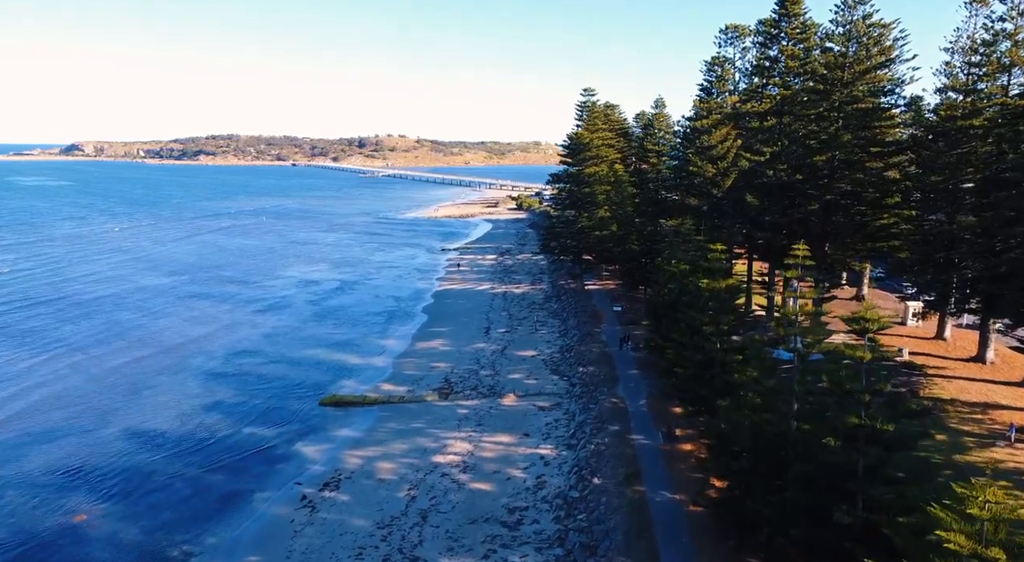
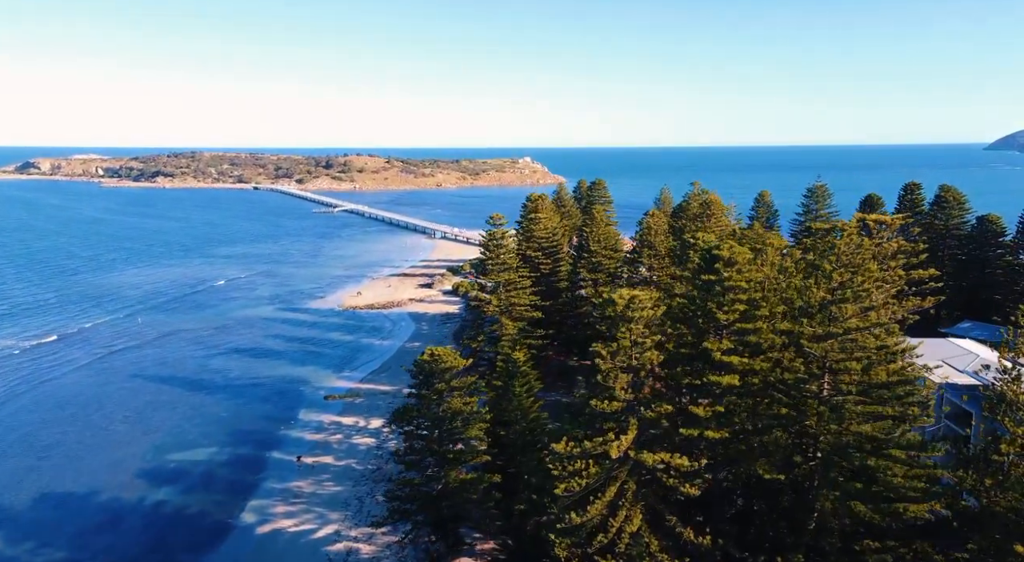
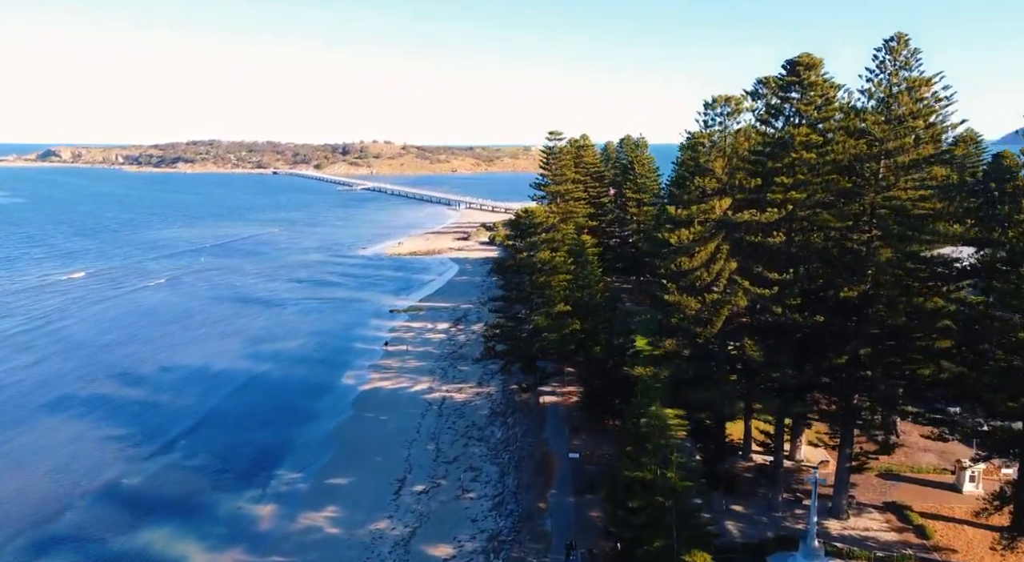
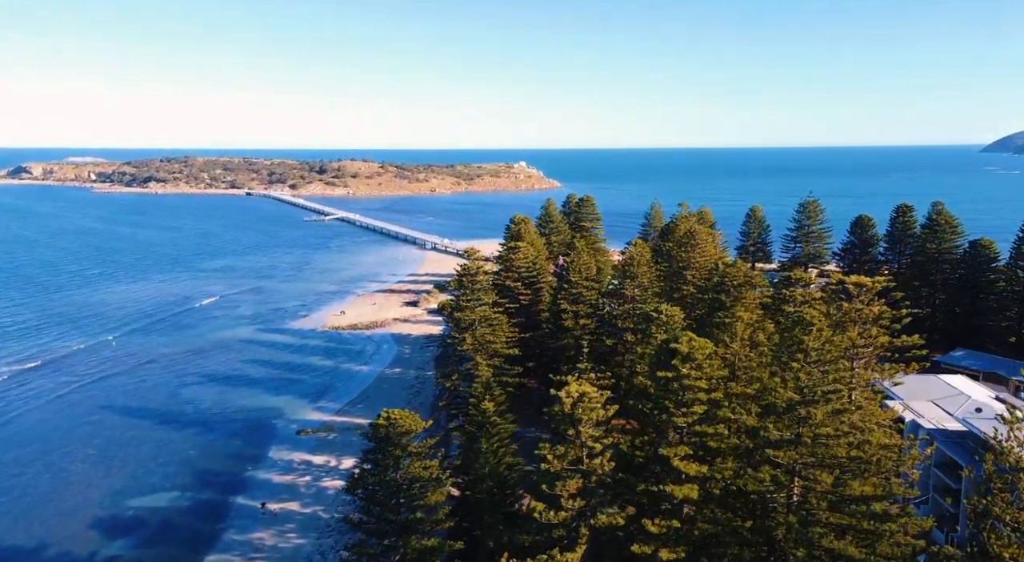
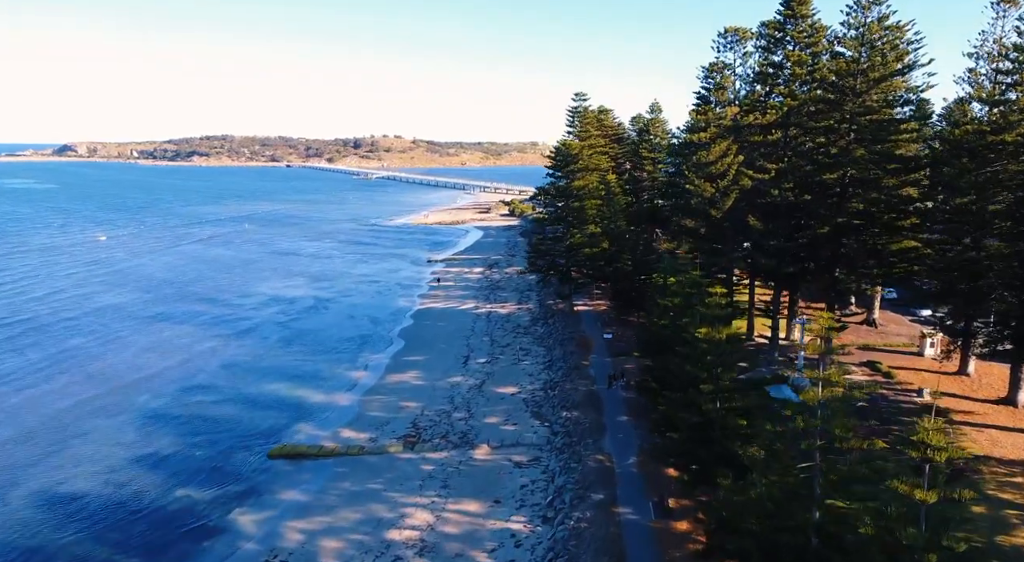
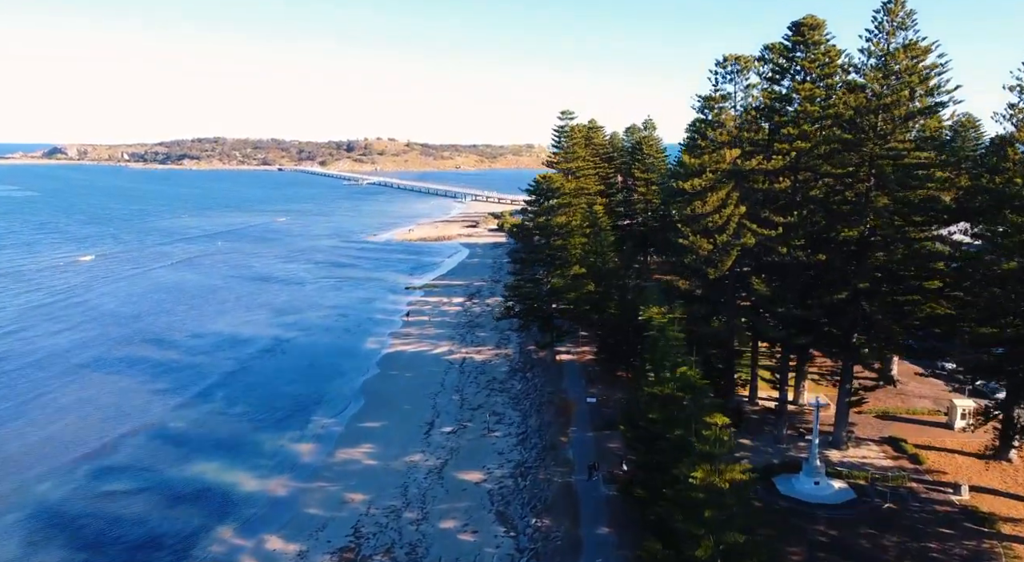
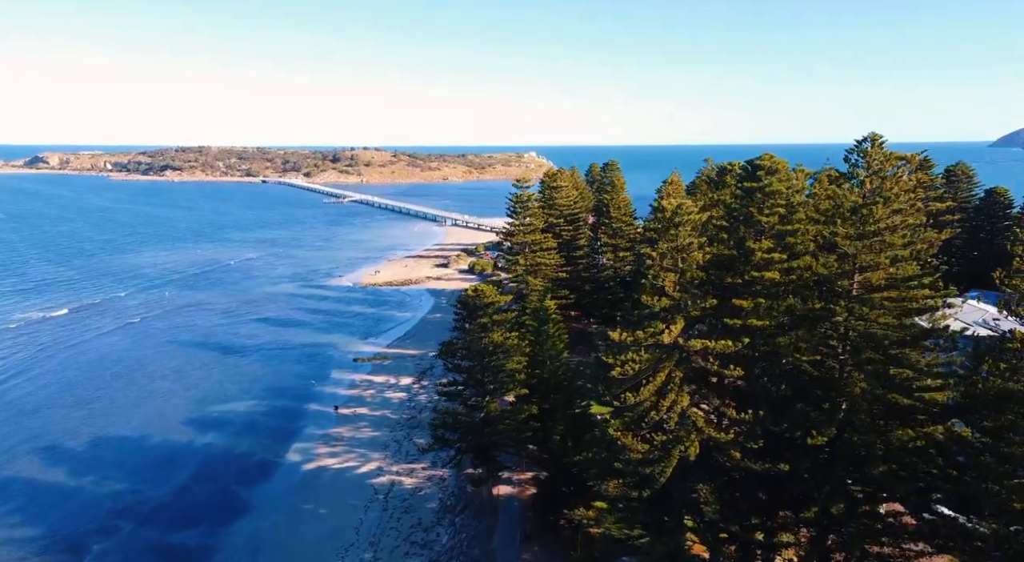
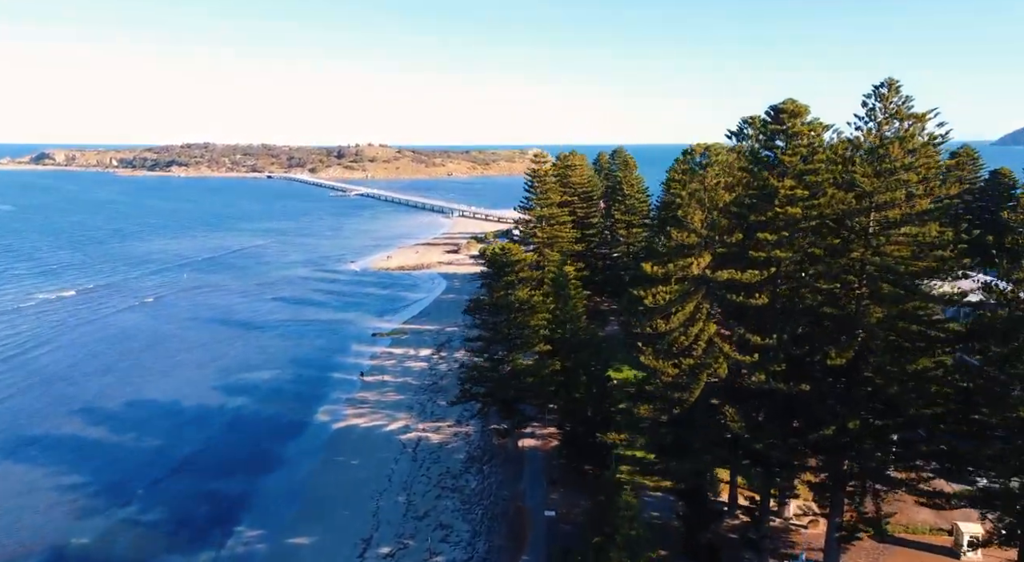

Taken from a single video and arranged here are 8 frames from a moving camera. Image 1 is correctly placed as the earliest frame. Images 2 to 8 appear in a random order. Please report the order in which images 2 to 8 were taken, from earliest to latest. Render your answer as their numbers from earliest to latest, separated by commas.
5, 6, 3, 8, 7, 2, 4
